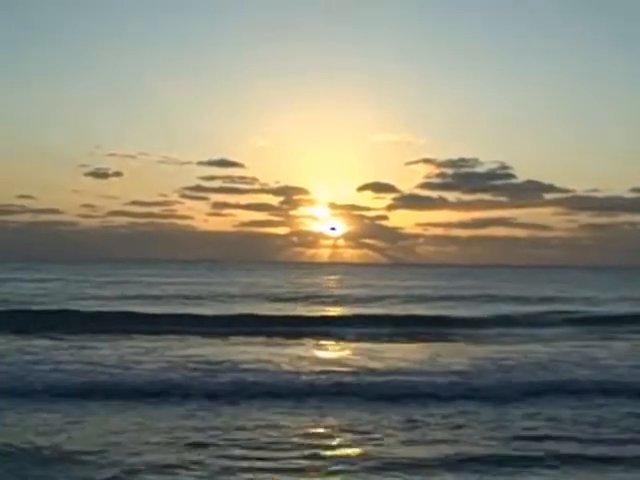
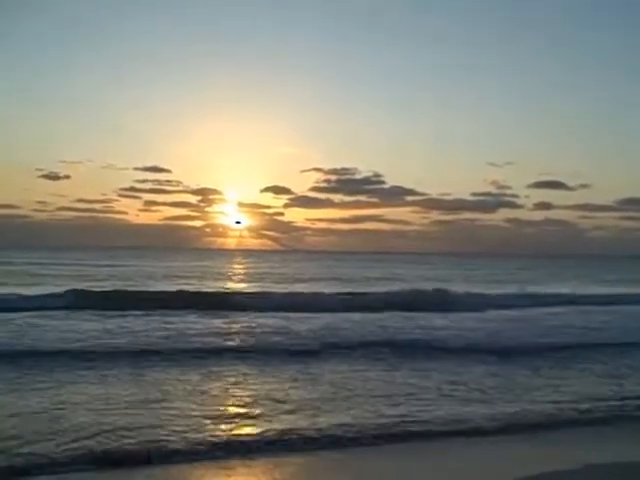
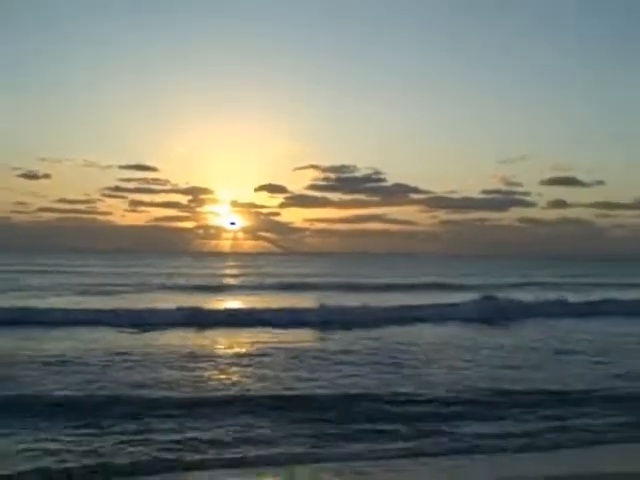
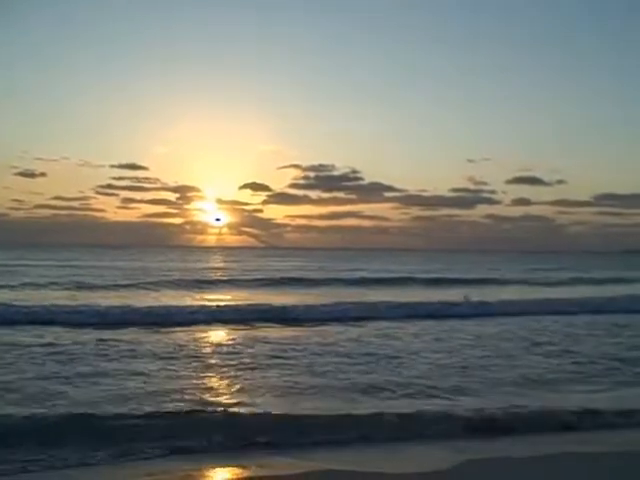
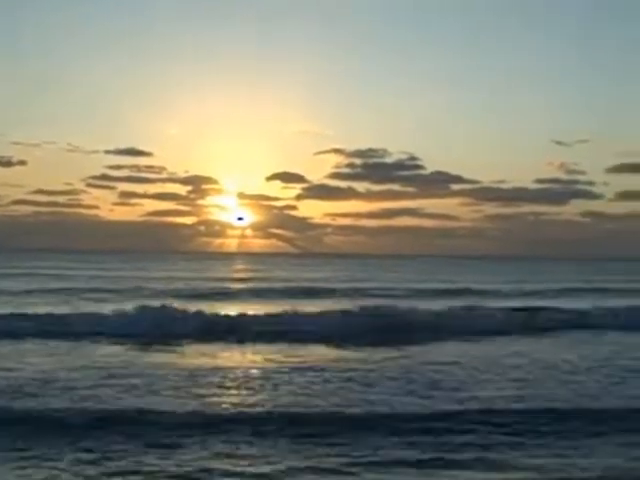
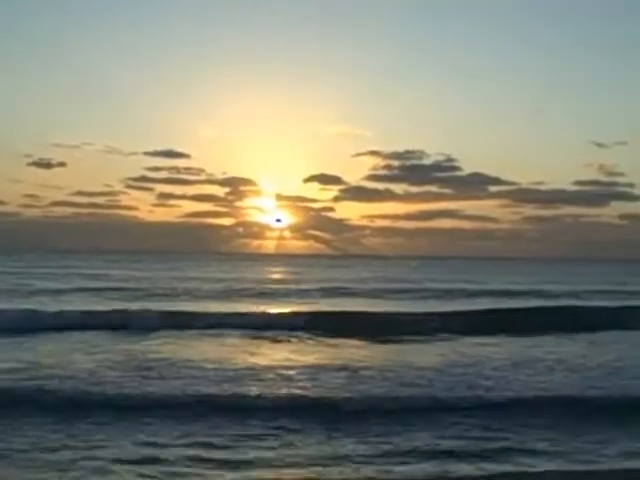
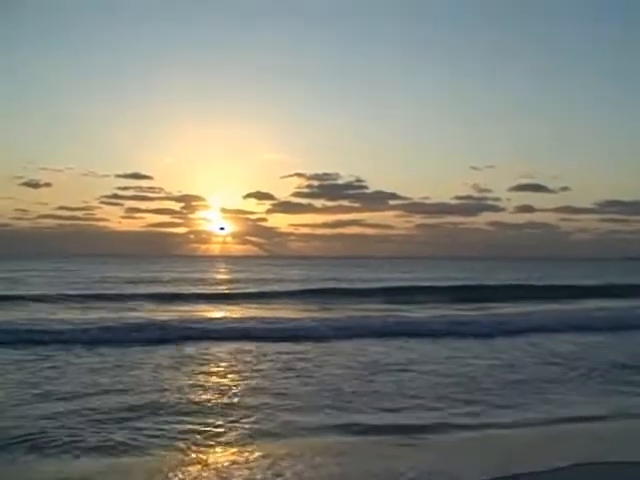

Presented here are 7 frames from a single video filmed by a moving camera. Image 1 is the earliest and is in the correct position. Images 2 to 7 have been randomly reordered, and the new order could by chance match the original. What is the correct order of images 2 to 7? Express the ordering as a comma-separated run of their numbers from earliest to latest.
6, 5, 3, 4, 7, 2
